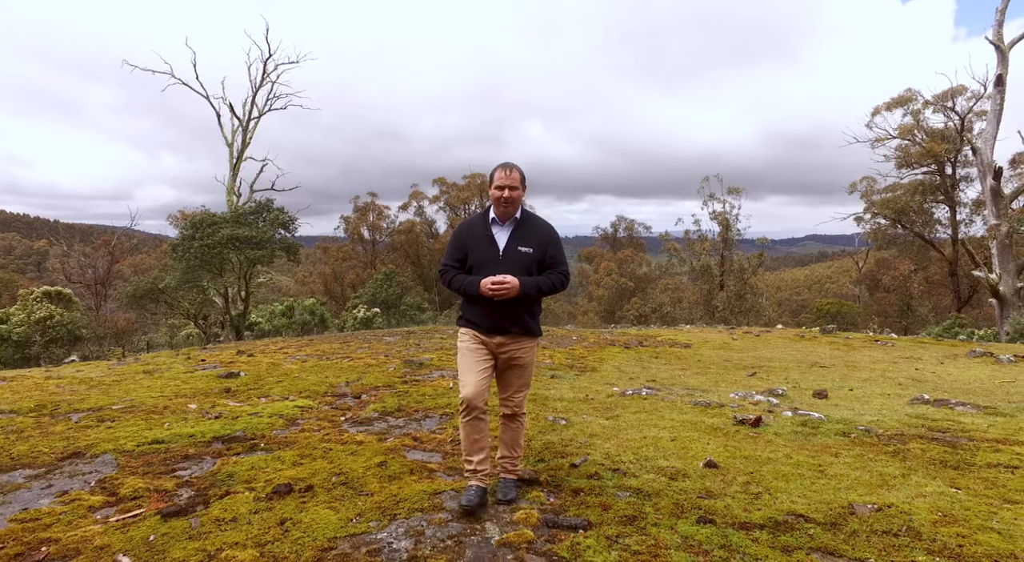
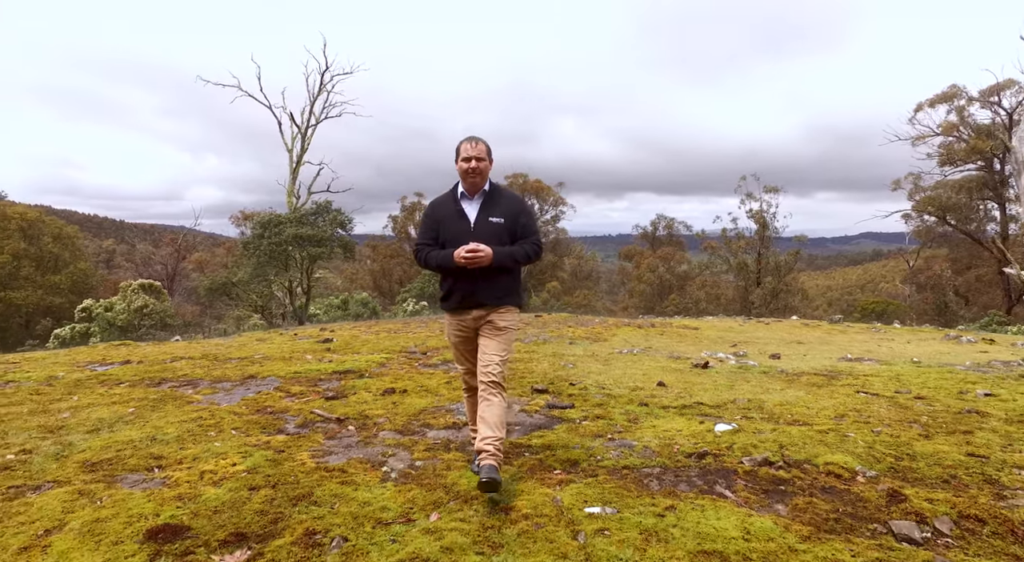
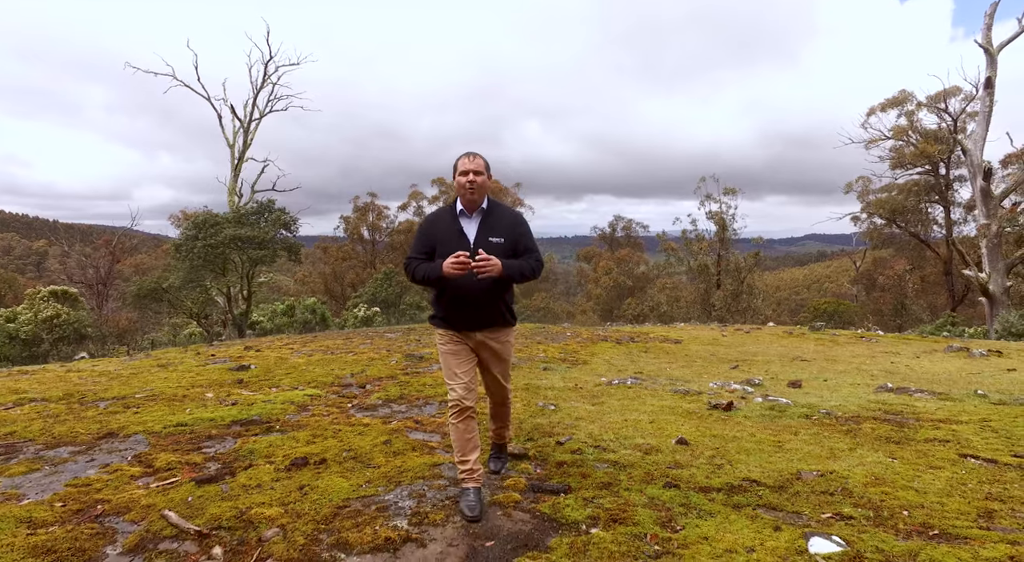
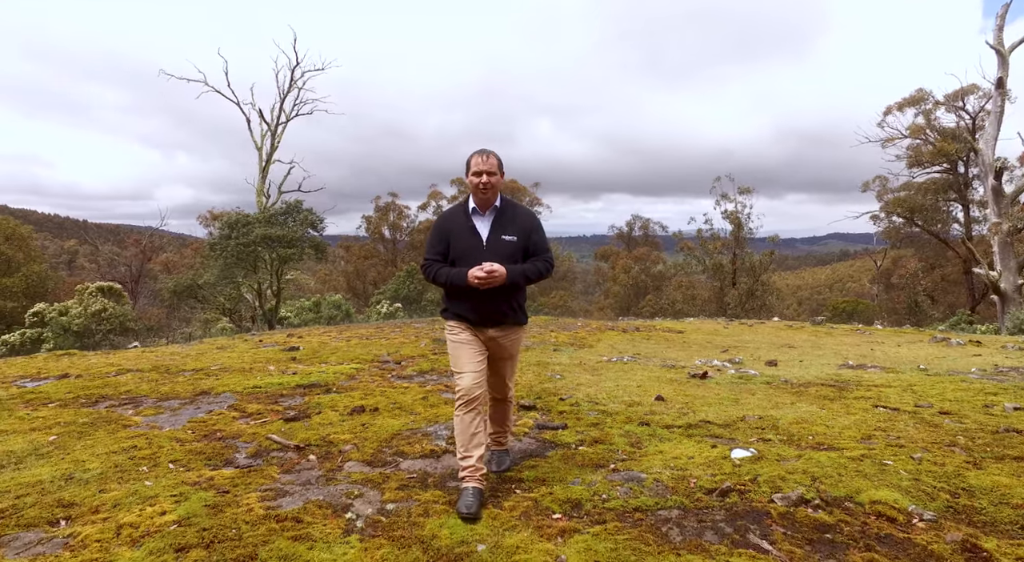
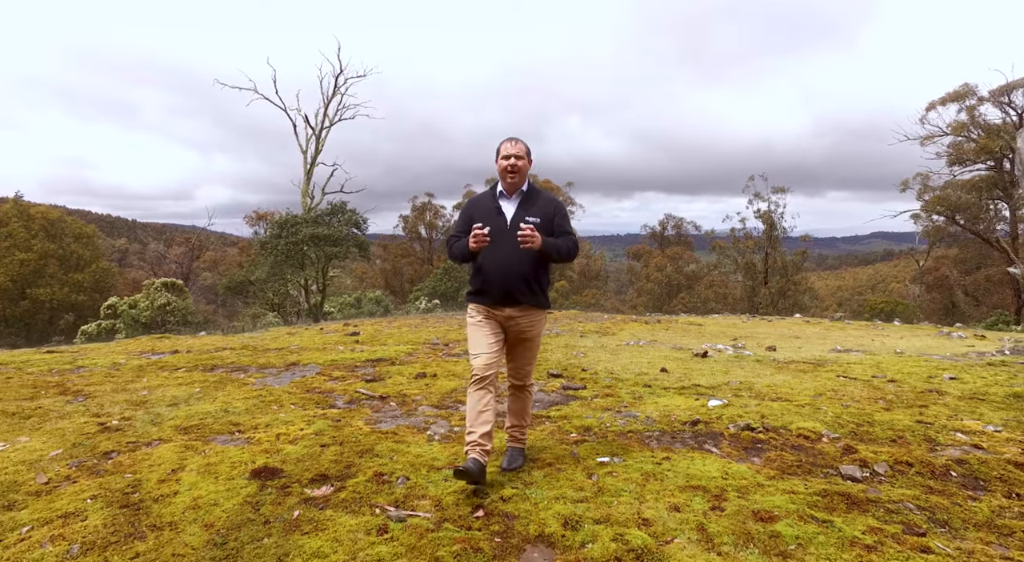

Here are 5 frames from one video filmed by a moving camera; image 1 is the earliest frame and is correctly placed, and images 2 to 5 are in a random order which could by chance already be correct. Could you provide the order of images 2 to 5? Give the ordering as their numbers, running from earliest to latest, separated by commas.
3, 4, 2, 5
